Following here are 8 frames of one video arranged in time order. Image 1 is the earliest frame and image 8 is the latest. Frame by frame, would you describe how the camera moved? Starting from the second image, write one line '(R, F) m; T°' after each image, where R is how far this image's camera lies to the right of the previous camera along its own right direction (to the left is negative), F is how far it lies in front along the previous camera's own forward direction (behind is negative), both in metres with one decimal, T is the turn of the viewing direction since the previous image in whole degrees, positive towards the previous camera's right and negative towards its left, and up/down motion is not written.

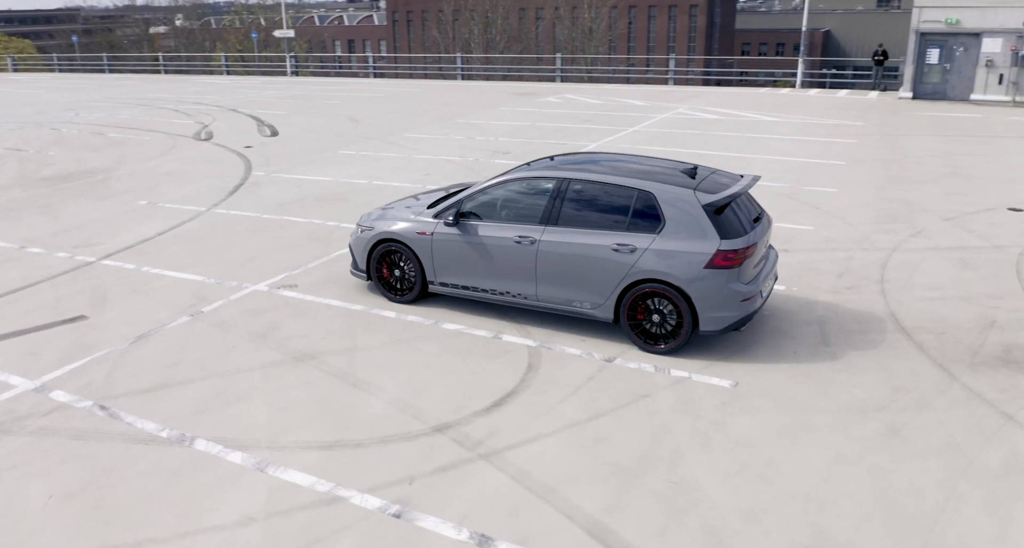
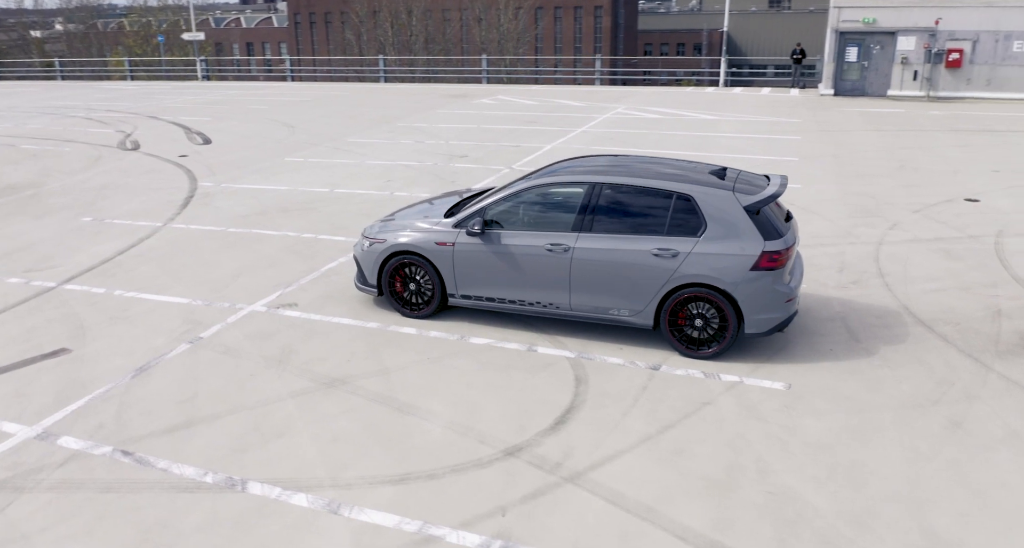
(-0.9, +0.3) m; +6°
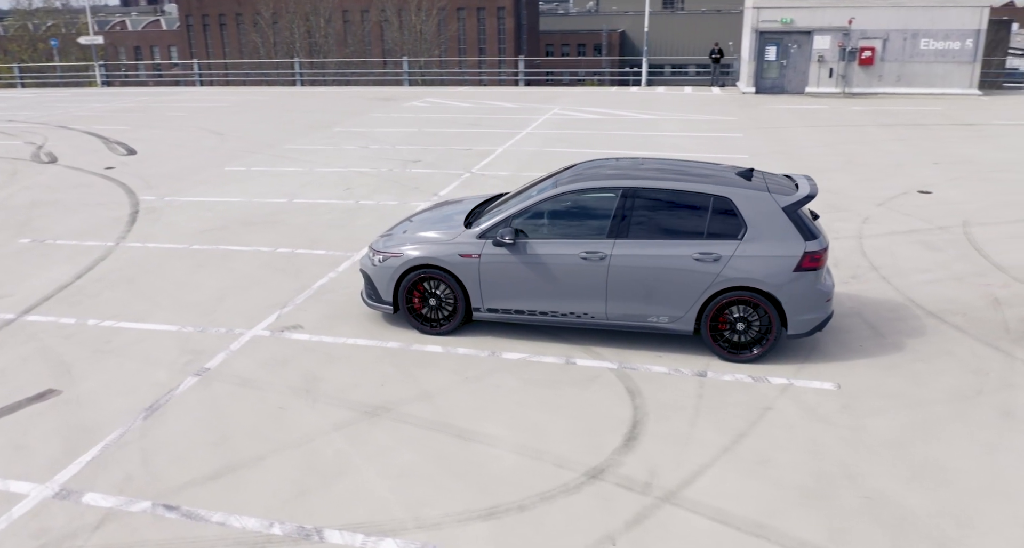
(-0.9, +0.3) m; +6°
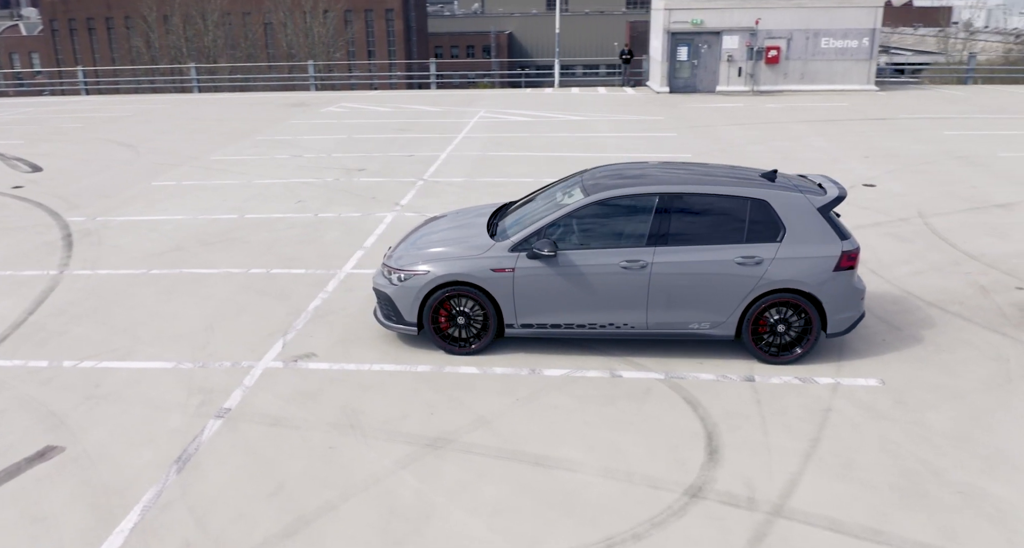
(-1.0, +0.3) m; +7°
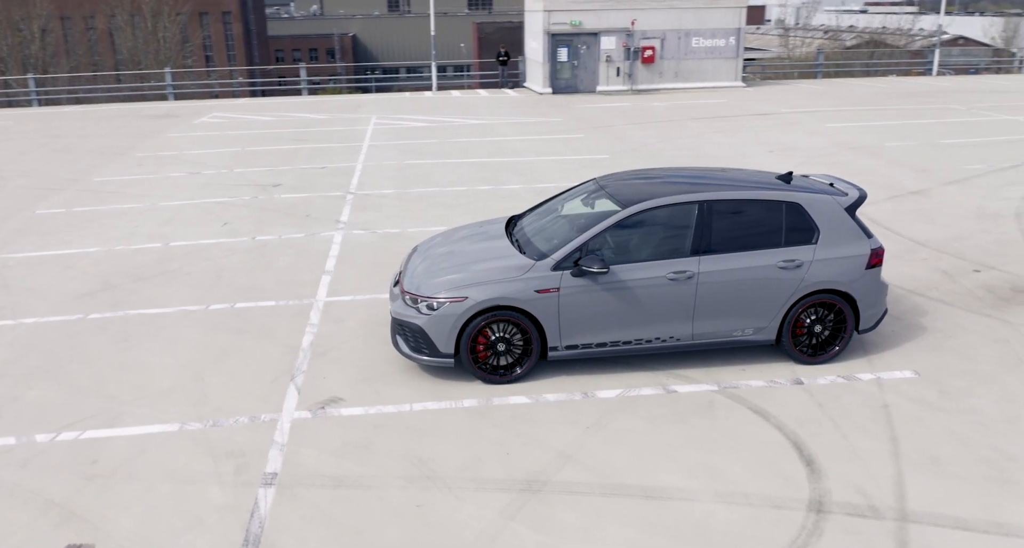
(-1.3, +0.4) m; +10°
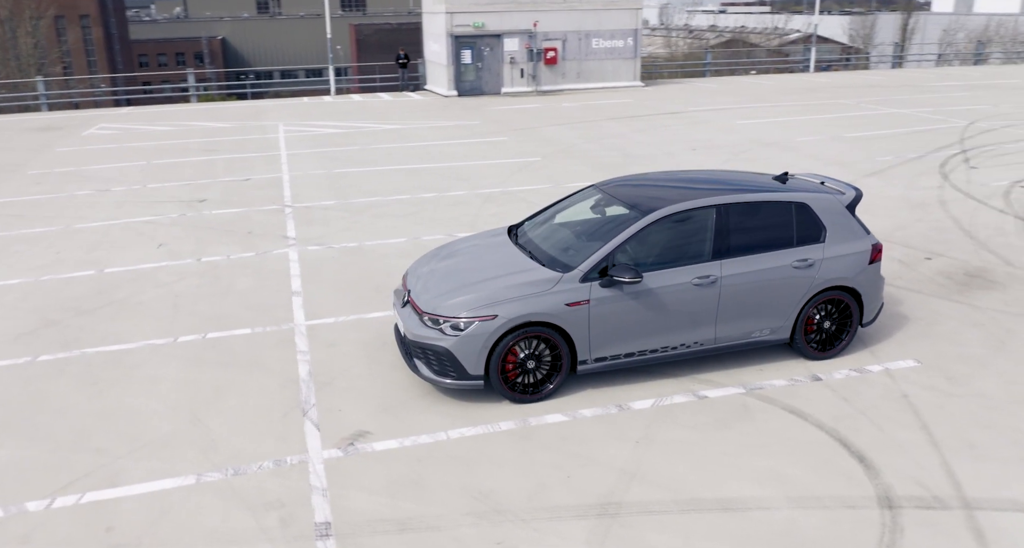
(-0.9, +0.2) m; +8°
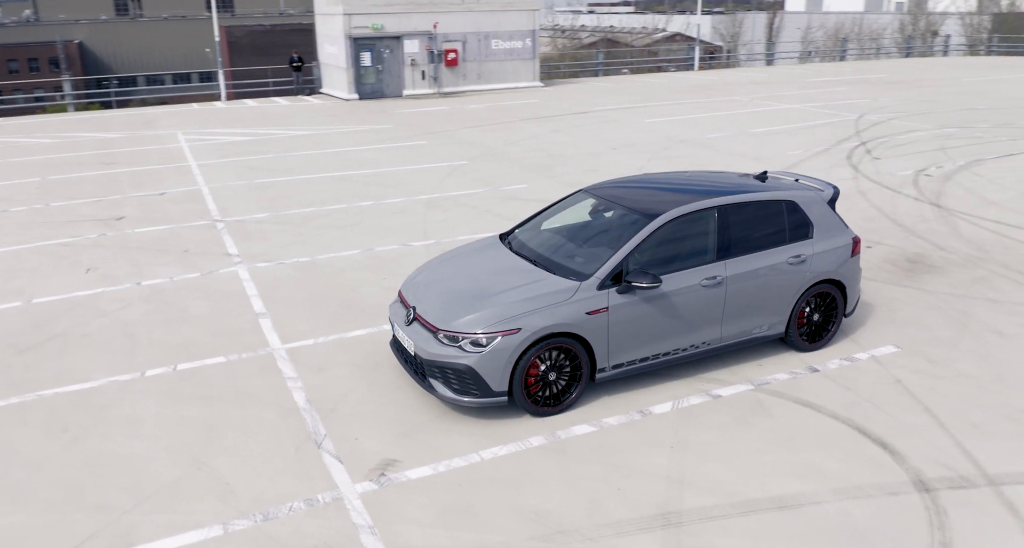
(-0.9, +0.2) m; +8°
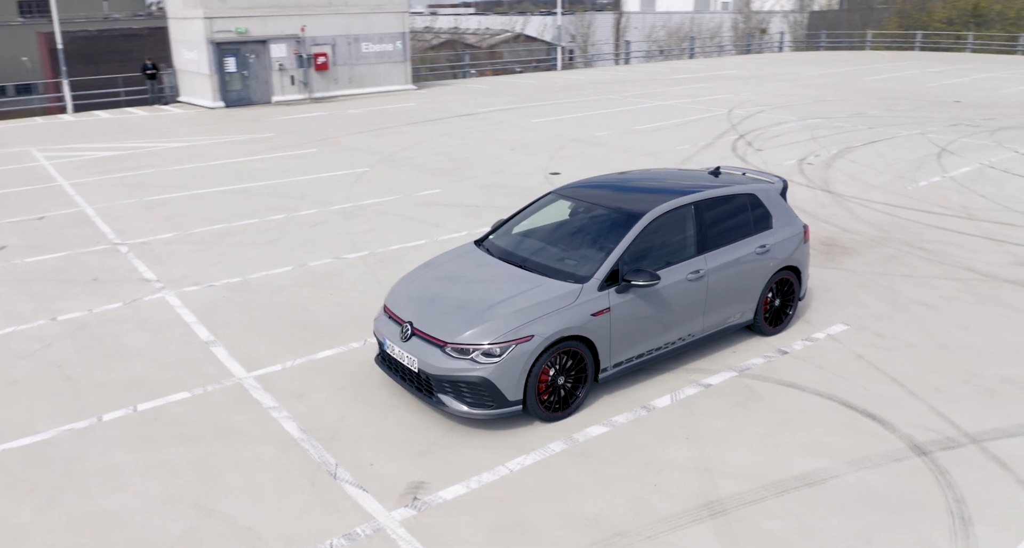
(-0.9, +0.1) m; +10°
